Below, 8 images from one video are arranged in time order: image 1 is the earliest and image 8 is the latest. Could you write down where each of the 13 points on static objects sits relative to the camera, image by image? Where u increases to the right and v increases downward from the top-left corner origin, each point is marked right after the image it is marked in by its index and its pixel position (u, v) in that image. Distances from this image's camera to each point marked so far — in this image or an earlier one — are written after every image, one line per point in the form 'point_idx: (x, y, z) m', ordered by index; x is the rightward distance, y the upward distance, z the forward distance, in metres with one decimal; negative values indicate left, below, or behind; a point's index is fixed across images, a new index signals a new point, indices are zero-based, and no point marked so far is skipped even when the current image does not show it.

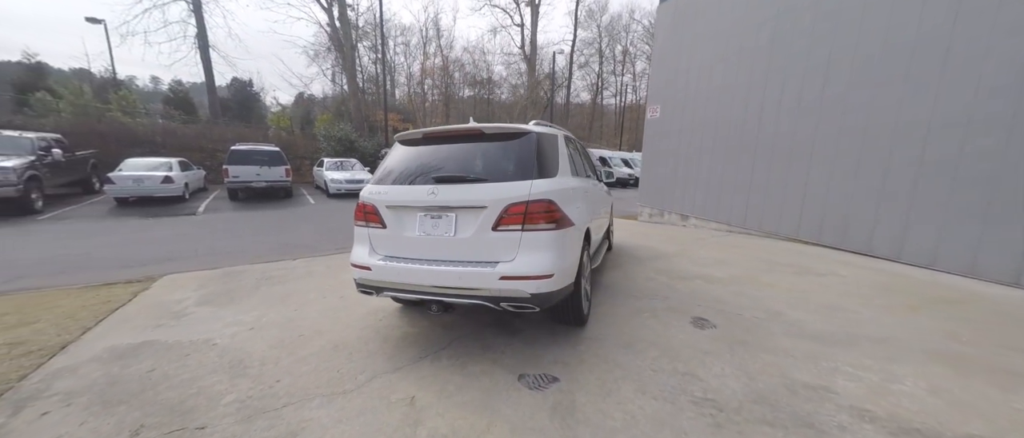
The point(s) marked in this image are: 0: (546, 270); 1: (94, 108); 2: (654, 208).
0: (+0.2, -0.4, +2.6) m
1: (-15.9, +4.2, +14.3) m
2: (+3.2, +0.3, +8.9) m
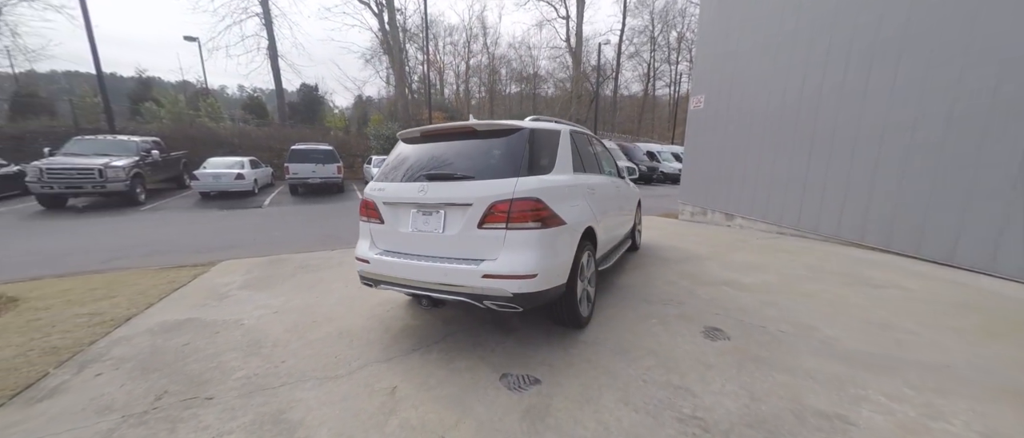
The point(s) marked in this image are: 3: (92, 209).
0: (+0.1, -0.3, +2.6) m
1: (-14.1, +4.5, +16.4) m
2: (+4.0, +0.3, +8.4) m
3: (-10.3, +0.3, +9.3) m
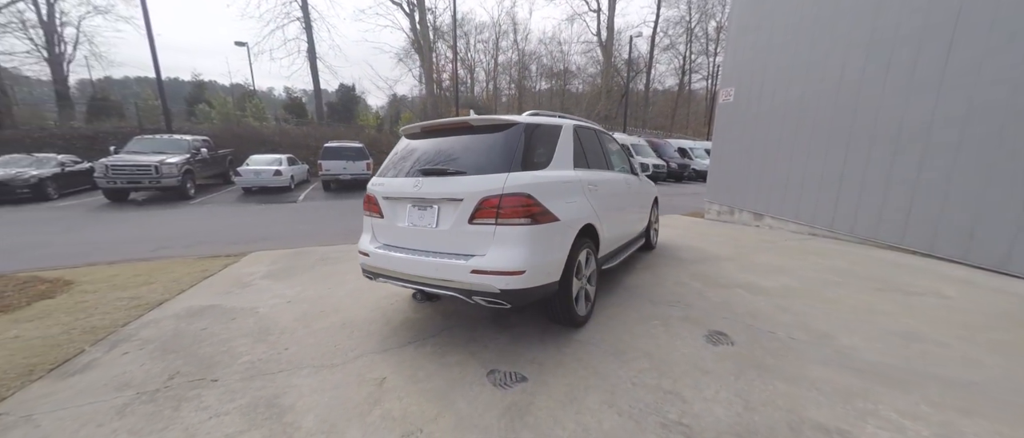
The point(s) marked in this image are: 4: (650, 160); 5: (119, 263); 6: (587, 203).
0: (0.0, -0.3, +2.6) m
1: (-12.8, +4.8, +17.6) m
2: (+4.4, +0.3, +8.0) m
3: (-9.7, +0.5, +10.2) m
4: (+5.4, +2.3, +15.1) m
5: (-5.6, -0.6, +5.5) m
6: (+0.6, +0.1, +3.3) m
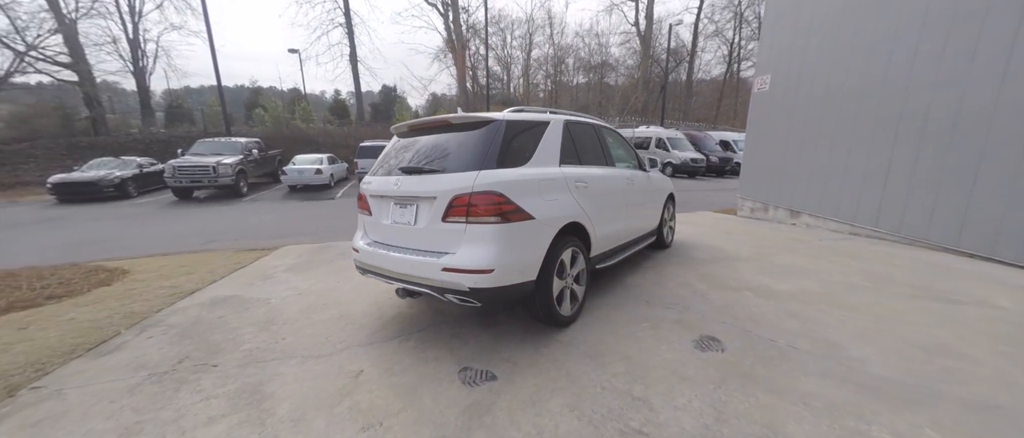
0: (-0.2, -0.3, +2.6) m
1: (-11.1, +5.0, +18.9) m
2: (+4.8, +0.4, +7.4) m
3: (-9.0, +0.6, +11.2) m
4: (+6.6, +2.5, +14.3) m
5: (-5.5, -0.6, +6.1) m
6: (+0.5, +0.1, +3.2) m
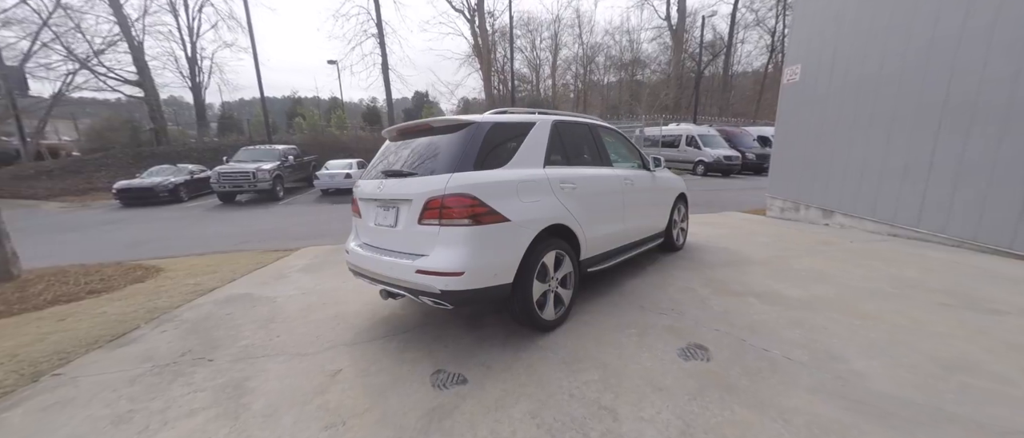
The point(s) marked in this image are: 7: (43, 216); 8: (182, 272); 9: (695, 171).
0: (-0.4, -0.3, +2.5) m
1: (-9.7, +4.9, +19.9) m
2: (+5.0, +0.3, +6.9) m
3: (-8.3, +0.5, +12.0) m
4: (+7.5, +2.4, +13.6) m
5: (-5.3, -0.6, +6.6) m
6: (+0.4, +0.1, +3.1) m
7: (-14.0, +0.1, +11.3) m
8: (-4.7, -0.8, +5.5) m
9: (+6.8, +1.8, +14.3) m
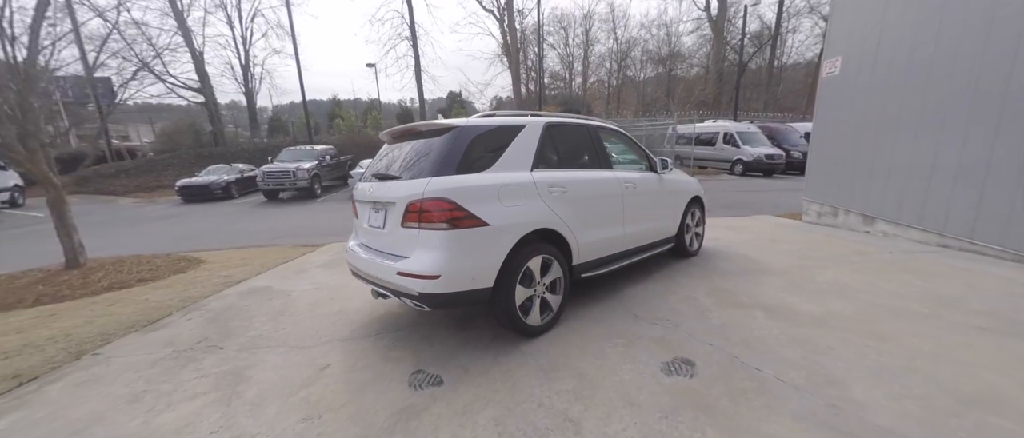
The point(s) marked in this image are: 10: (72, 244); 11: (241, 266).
0: (-0.5, -0.3, +2.6) m
1: (-8.0, +5.1, +20.7) m
2: (+5.3, +0.3, +6.4) m
3: (-7.4, +0.6, +12.8) m
4: (+8.4, +2.3, +12.8) m
5: (-5.0, -0.5, +7.1) m
6: (+0.3, +0.1, +3.0) m
7: (-13.1, +0.3, +12.7) m
8: (-4.6, -0.7, +5.9) m
9: (+7.9, +1.7, +13.6) m
10: (-6.4, -0.4, +5.5) m
11: (-4.1, -0.7, +5.8) m
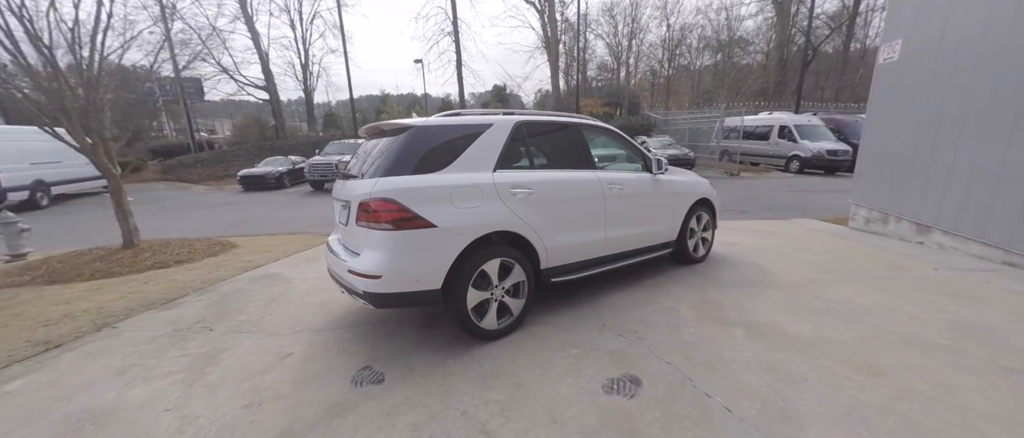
0: (-0.9, -0.3, +2.6) m
1: (-5.8, +5.6, +21.5) m
2: (+5.4, +0.2, +5.5) m
3: (-6.4, +1.0, +13.6) m
4: (+9.4, +2.2, +11.4) m
5: (-4.8, -0.3, +7.6) m
6: (0.0, +0.1, +2.9) m
7: (-12.0, +0.8, +14.3) m
8: (-4.5, -0.5, +6.4) m
9: (+8.9, +1.6, +12.3) m
10: (-6.3, -0.1, +6.3) m
11: (-4.1, -0.5, +6.3) m
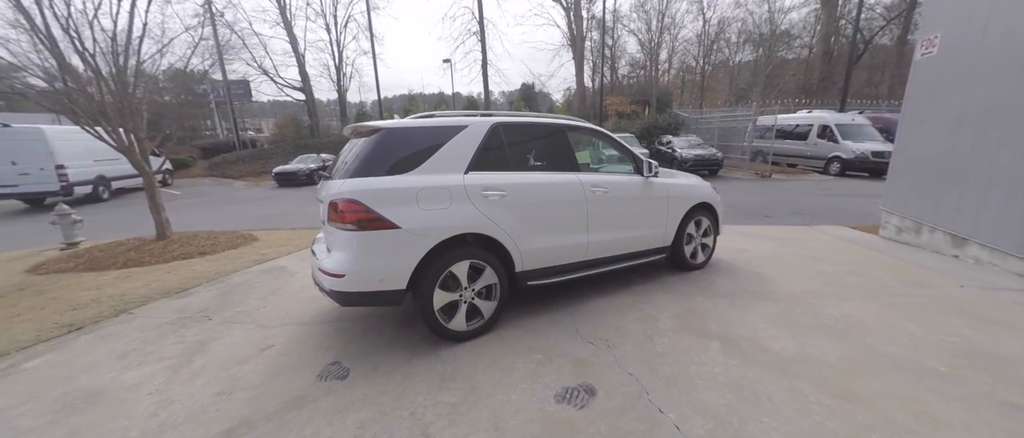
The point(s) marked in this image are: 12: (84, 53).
0: (-1.2, -0.3, +2.6) m
1: (-4.3, +5.8, +21.8) m
2: (+5.4, 0.0, +5.0) m
3: (-5.6, +1.1, +14.0) m
4: (+9.9, +2.1, +10.6) m
5: (-4.6, -0.2, +8.0) m
6: (-0.3, +0.1, +2.9) m
7: (-11.2, +1.1, +15.2) m
8: (-4.4, -0.4, +6.8) m
9: (+9.5, +1.5, +11.4) m
10: (-6.2, 0.0, +6.8) m
11: (-4.0, -0.5, +6.6) m
12: (-6.3, +2.4, +5.6) m
